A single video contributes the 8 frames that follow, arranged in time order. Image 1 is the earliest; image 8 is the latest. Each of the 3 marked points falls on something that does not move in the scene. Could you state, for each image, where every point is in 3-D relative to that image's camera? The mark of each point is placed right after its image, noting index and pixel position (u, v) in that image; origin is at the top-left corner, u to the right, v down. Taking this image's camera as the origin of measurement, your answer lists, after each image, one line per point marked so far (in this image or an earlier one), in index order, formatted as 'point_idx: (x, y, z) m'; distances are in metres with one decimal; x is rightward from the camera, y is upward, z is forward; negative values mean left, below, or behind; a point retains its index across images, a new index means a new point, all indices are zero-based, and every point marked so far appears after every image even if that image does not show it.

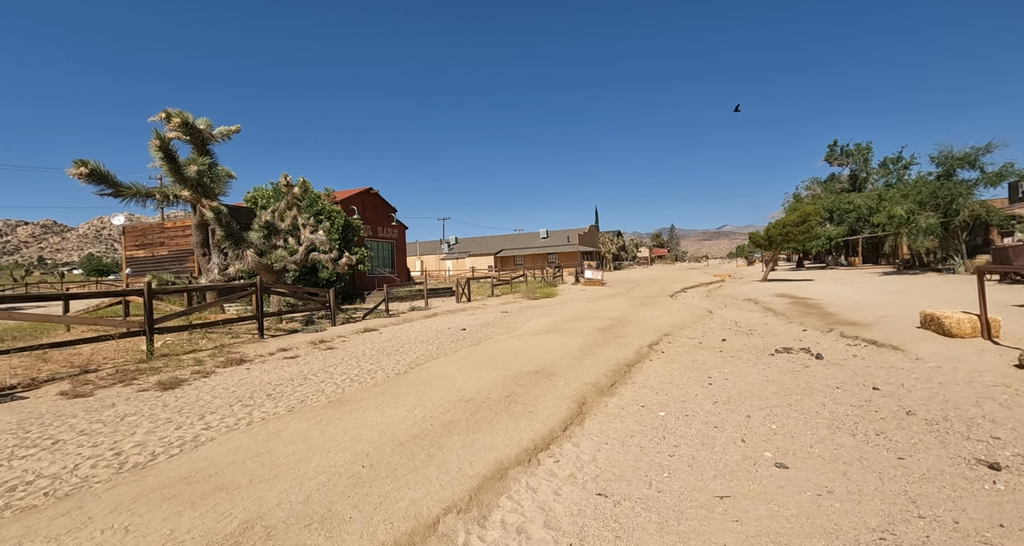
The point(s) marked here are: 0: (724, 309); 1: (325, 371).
0: (+7.3, -1.2, +15.0) m
1: (-3.5, -1.8, +8.3) m
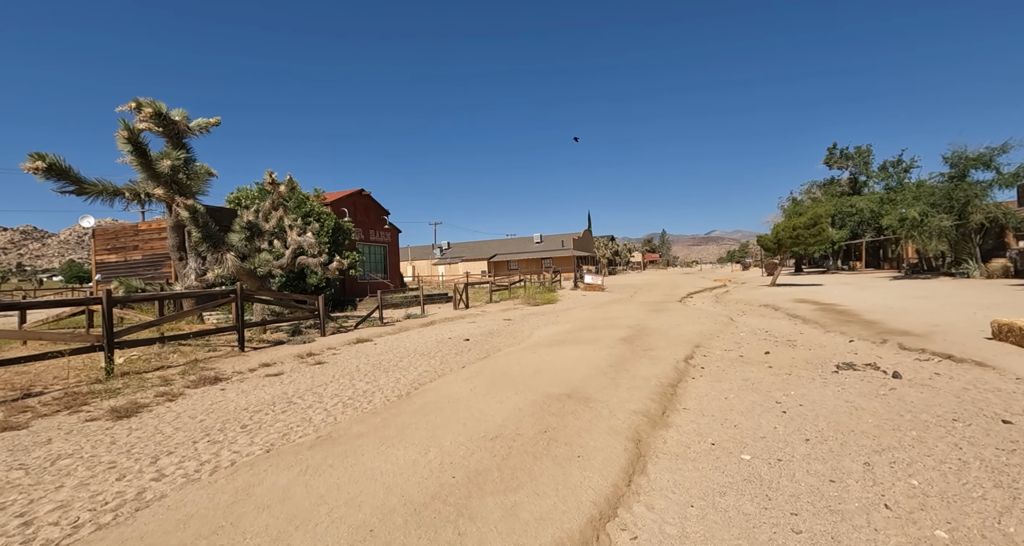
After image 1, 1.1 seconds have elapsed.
0: (+7.5, -1.4, +14.1) m
1: (-3.2, -1.9, +7.1) m
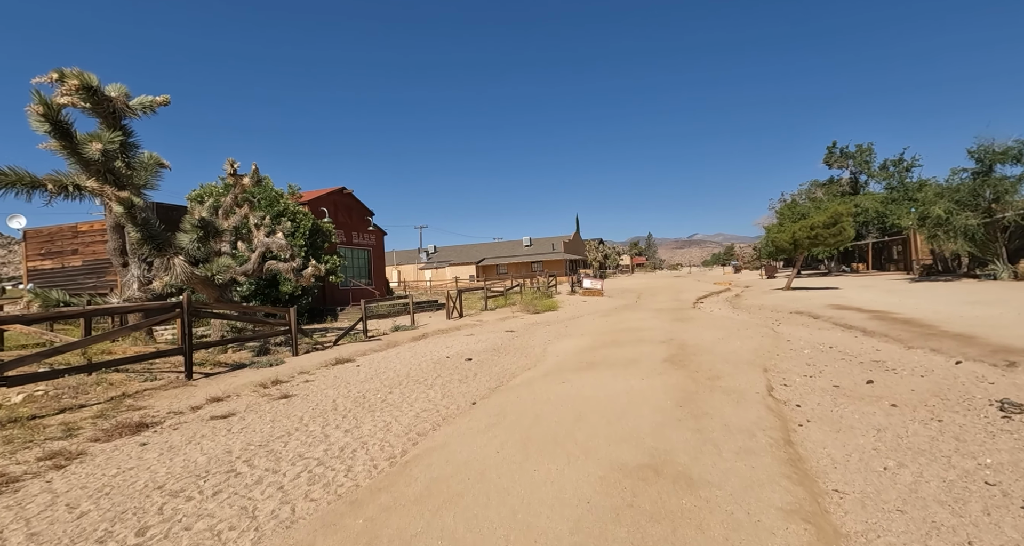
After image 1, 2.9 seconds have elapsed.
0: (+7.7, -1.5, +12.4) m
1: (-2.8, -2.0, +5.0) m
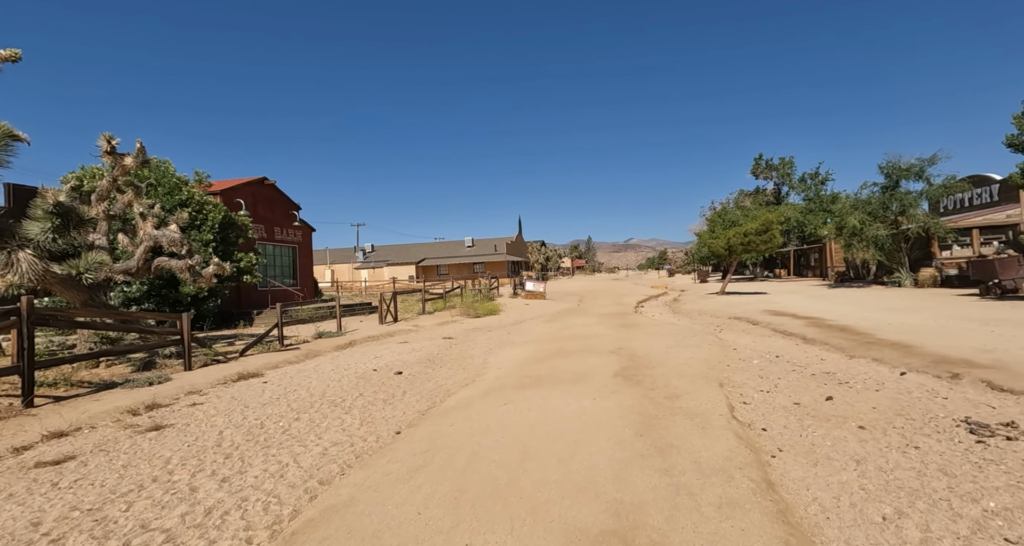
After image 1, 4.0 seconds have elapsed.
0: (+6.0, -1.6, +12.3) m
1: (-3.4, -2.1, +3.6) m
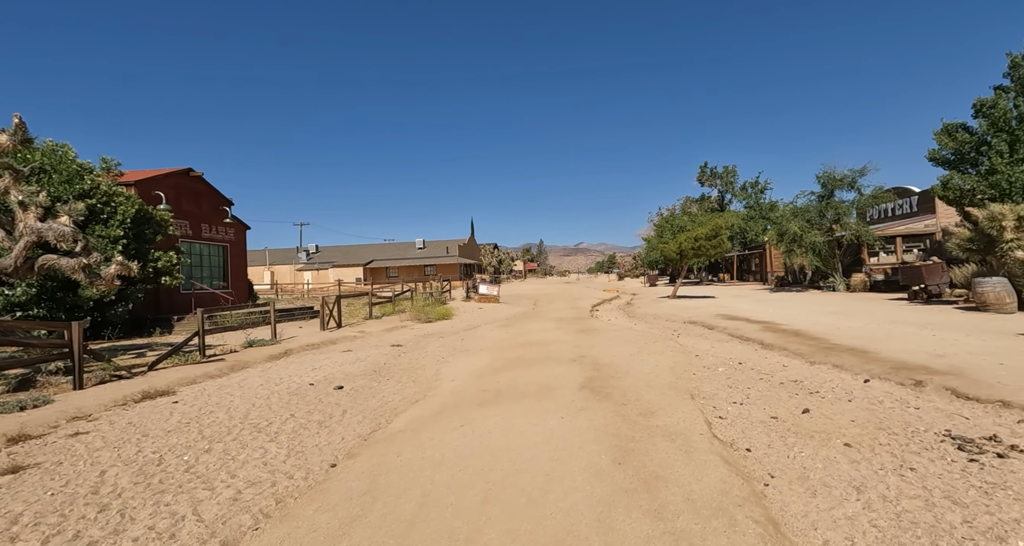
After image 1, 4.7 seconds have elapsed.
0: (+4.8, -1.8, +12.1) m
1: (-3.6, -2.1, +2.5) m
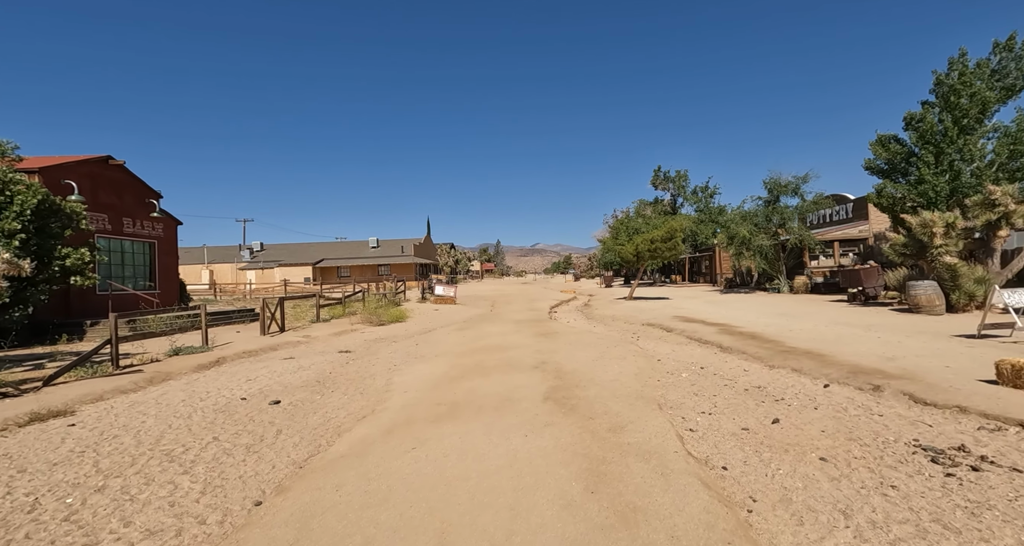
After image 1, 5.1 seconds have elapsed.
0: (+3.6, -1.8, +12.0) m
1: (-3.8, -2.1, +1.6) m
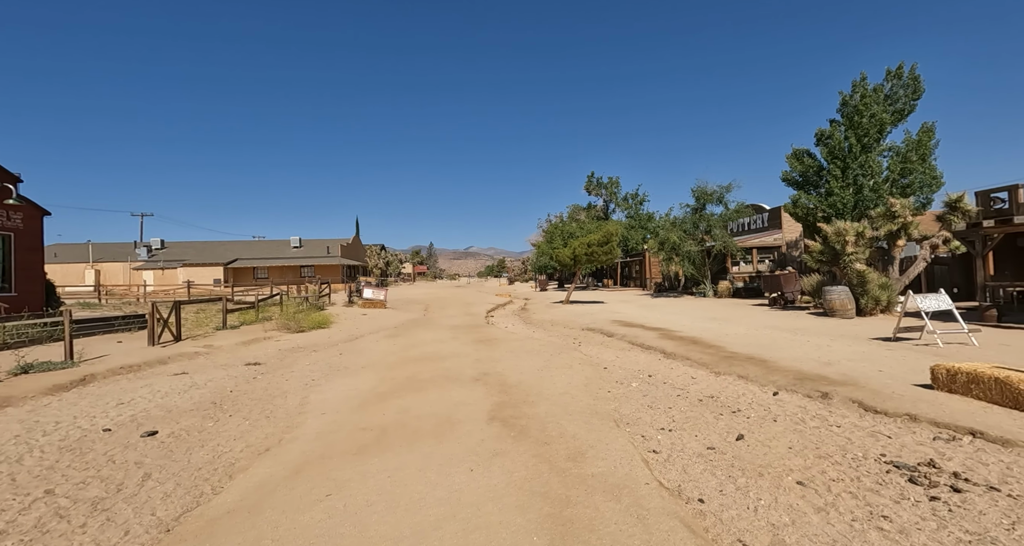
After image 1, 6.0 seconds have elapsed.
0: (+2.0, -1.9, +11.6) m
1: (-3.8, -2.0, +0.2) m
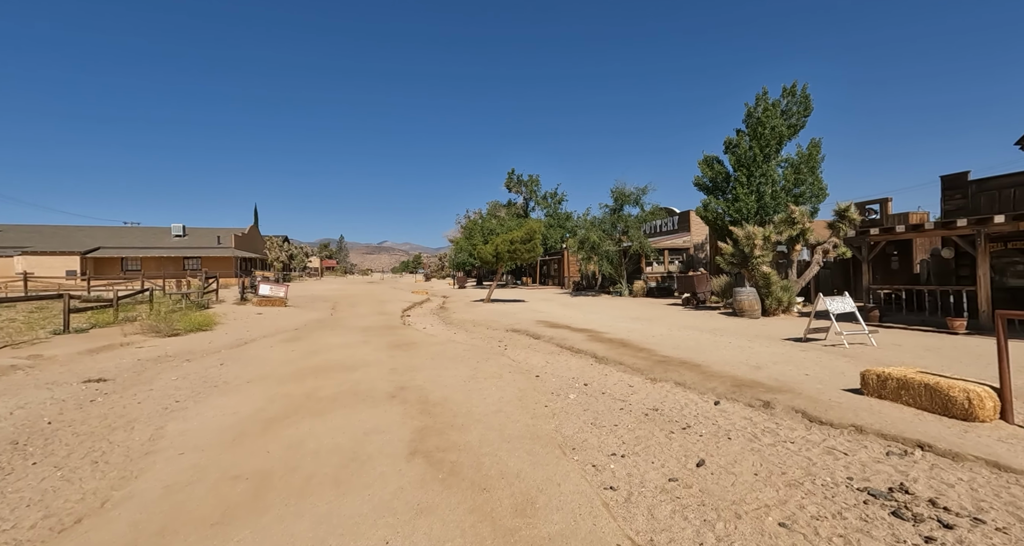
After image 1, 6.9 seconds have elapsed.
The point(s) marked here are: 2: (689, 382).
0: (0.0, -1.9, +10.8) m
1: (-3.5, -2.0, -1.5) m
2: (+2.9, -1.8, +7.3) m
